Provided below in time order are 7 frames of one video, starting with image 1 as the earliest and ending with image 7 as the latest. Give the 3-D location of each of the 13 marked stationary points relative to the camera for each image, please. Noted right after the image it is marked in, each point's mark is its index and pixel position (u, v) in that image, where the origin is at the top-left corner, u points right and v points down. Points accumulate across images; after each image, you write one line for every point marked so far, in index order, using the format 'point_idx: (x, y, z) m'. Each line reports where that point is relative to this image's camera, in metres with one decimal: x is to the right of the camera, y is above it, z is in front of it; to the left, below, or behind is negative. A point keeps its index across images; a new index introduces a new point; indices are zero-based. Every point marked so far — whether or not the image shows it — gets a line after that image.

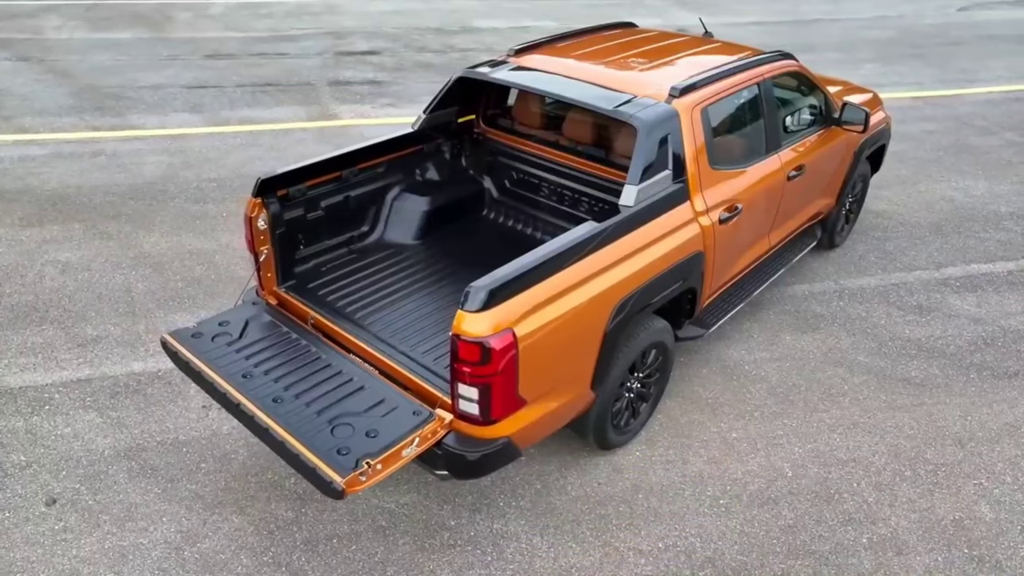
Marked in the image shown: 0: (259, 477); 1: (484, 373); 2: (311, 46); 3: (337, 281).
0: (-1.5, -1.2, +4.3) m
1: (-0.1, -0.4, +3.2) m
2: (-3.7, +4.5, +13.1) m
3: (-1.1, 0.0, +4.5) m
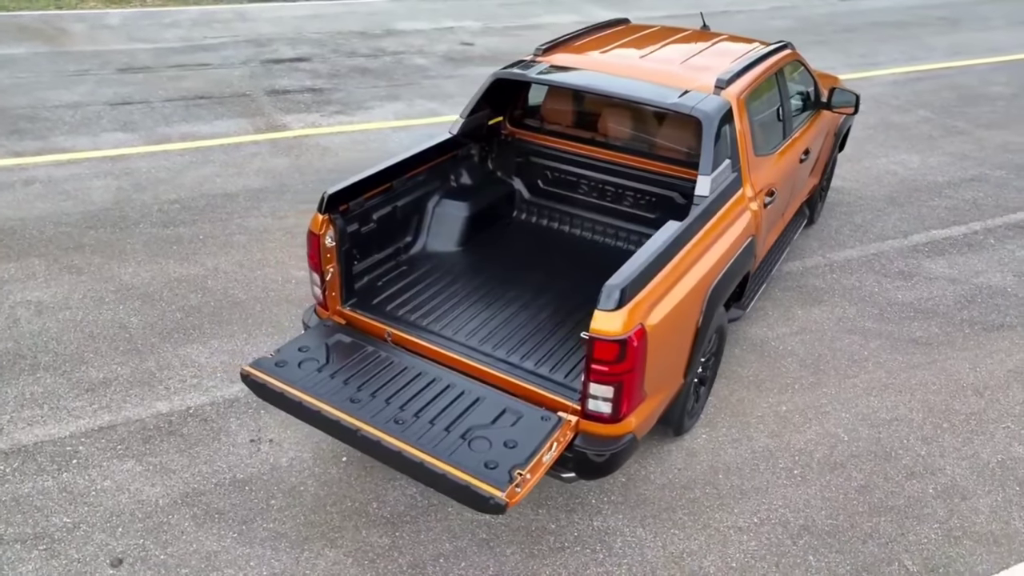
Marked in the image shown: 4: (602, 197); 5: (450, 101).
0: (-1.0, -1.3, +4.1) m
1: (+0.5, -0.4, +3.2) m
2: (-4.9, +4.1, +12.4) m
3: (-0.7, 0.0, +4.3) m
4: (+0.6, +0.6, +4.9) m
5: (-0.9, +2.8, +10.8) m
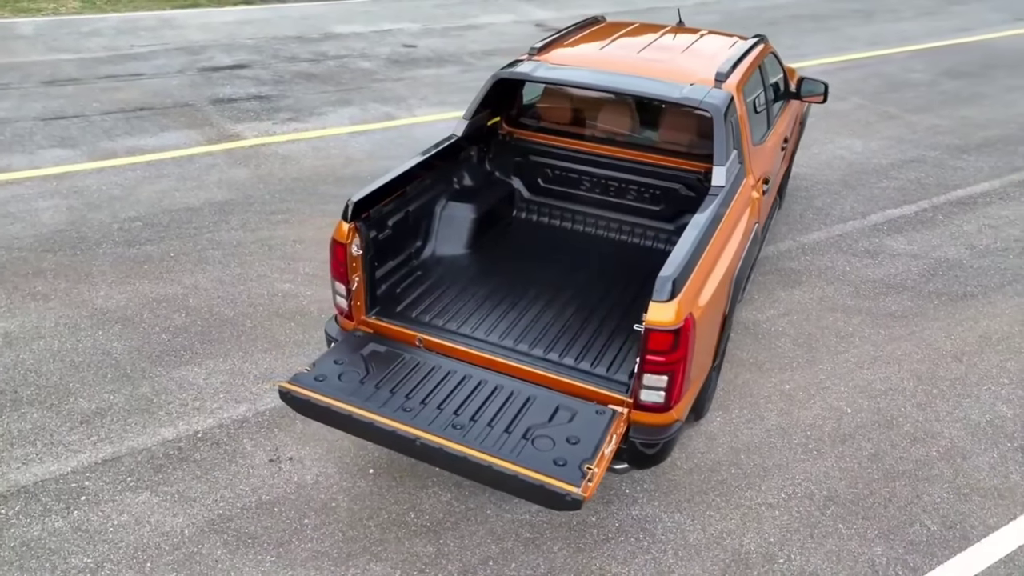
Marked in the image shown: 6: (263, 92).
0: (-0.8, -1.3, +4.0) m
1: (+0.7, -0.3, +3.3) m
2: (-5.8, +3.8, +11.9) m
3: (-0.6, -0.1, +4.3) m
4: (+0.7, +0.7, +4.9) m
5: (-1.6, +2.8, +10.6) m
6: (-3.8, +3.0, +10.8) m
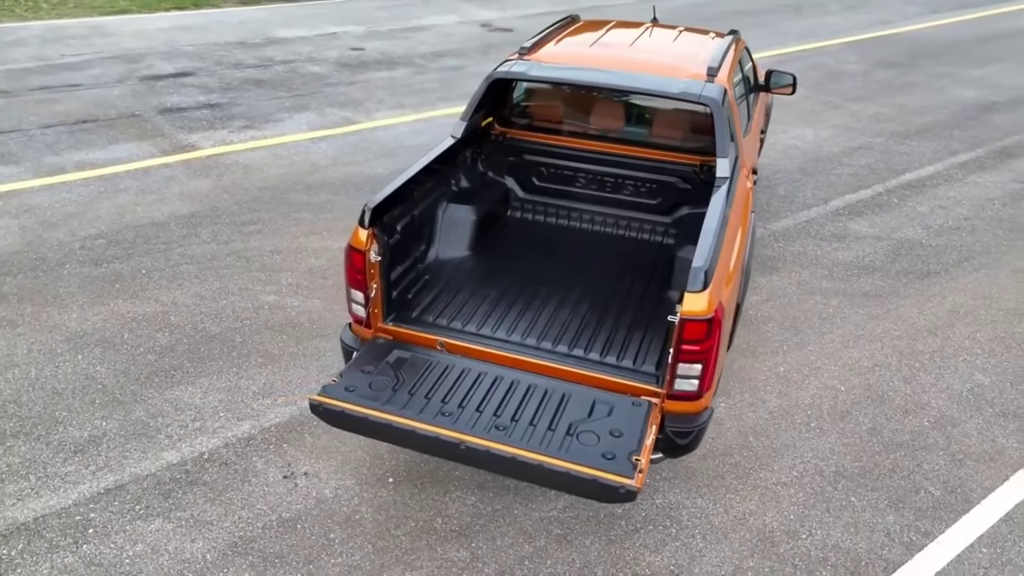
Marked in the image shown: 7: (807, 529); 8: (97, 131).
0: (-0.6, -1.4, +4.0) m
1: (+0.9, -0.3, +3.3) m
2: (-6.6, +3.5, +11.4) m
3: (-0.5, -0.1, +4.2) m
4: (+0.6, +0.7, +5.0) m
5: (-2.2, +2.7, +10.5) m
6: (-4.5, +2.8, +10.5) m
7: (+1.7, -1.4, +4.0) m
8: (-5.4, +2.1, +9.2) m
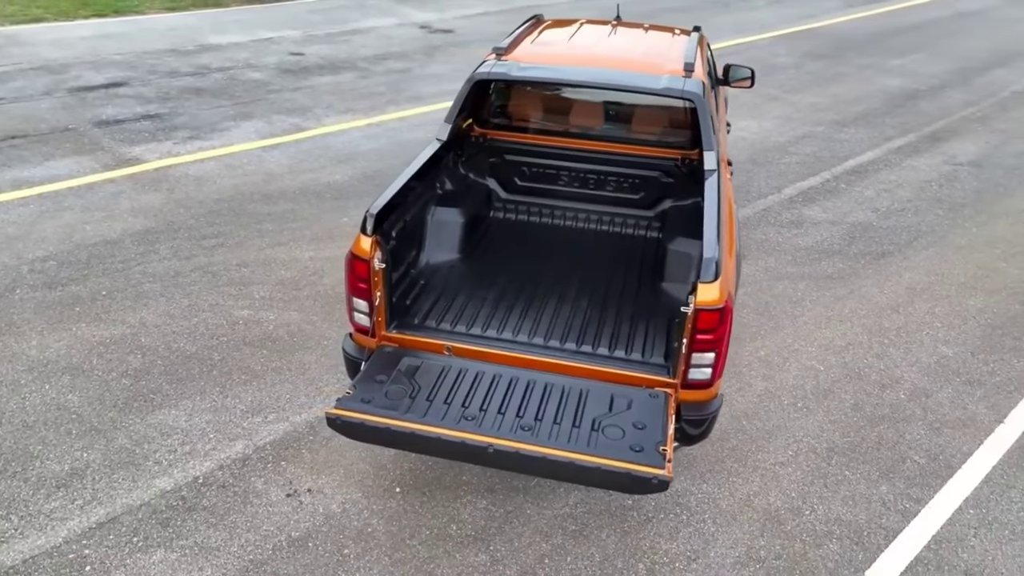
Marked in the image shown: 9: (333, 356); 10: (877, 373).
0: (-0.5, -1.4, +3.9) m
1: (+1.0, -0.2, +3.4) m
2: (-7.4, +3.1, +10.8) m
3: (-0.5, -0.1, +4.2) m
4: (+0.5, +0.7, +5.1) m
5: (-2.9, +2.5, +10.2) m
6: (-5.2, +2.5, +10.1) m
7: (+1.8, -1.3, +4.2) m
8: (-6.0, +1.7, +8.7) m
9: (-1.3, -0.5, +5.3) m
10: (+2.7, -0.6, +5.3) m
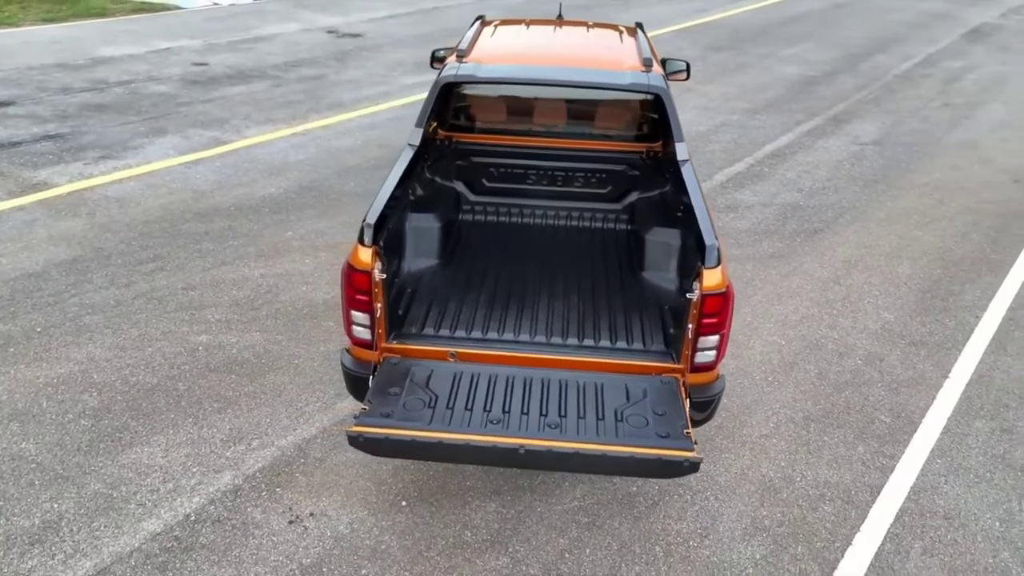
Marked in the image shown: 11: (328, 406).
0: (-0.4, -1.4, +3.9) m
1: (+1.1, -0.2, +3.6) m
2: (-8.4, +2.4, +9.7) m
3: (-0.5, -0.2, +4.1) m
4: (+0.3, +0.8, +5.1) m
5: (-3.9, +2.2, +9.8) m
6: (-6.1, +2.1, +9.3) m
7: (+1.8, -1.1, +4.4) m
8: (-6.7, +1.2, +7.9) m
9: (-1.5, -0.6, +5.1) m
10: (+2.5, -0.4, +5.6) m
11: (-1.3, -0.8, +4.8) m
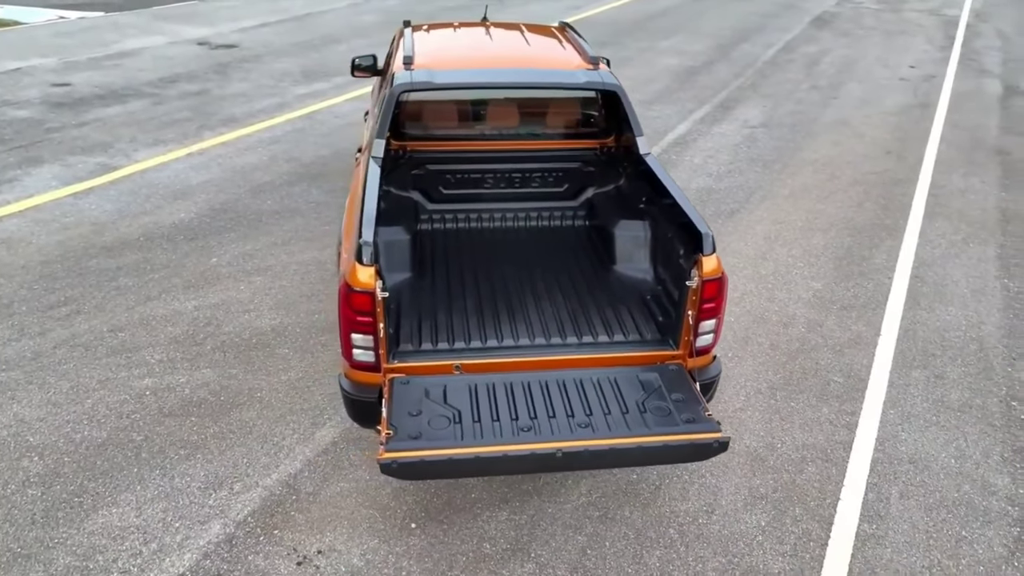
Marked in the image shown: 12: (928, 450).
0: (-0.3, -1.5, +3.8) m
1: (+1.1, -0.1, +3.7) m
2: (-9.5, +1.5, +8.2) m
3: (-0.6, -0.2, +4.0) m
4: (0.0, +0.7, +5.1) m
5: (-5.1, +1.8, +9.0) m
6: (-7.1, +1.4, +8.2) m
7: (+1.8, -1.0, +4.7) m
8: (-7.3, +0.5, +6.7) m
9: (-1.6, -0.8, +4.8) m
10: (+2.2, -0.2, +6.0) m
11: (-1.3, -1.0, +4.6) m
12: (+2.7, -1.1, +4.6) m
